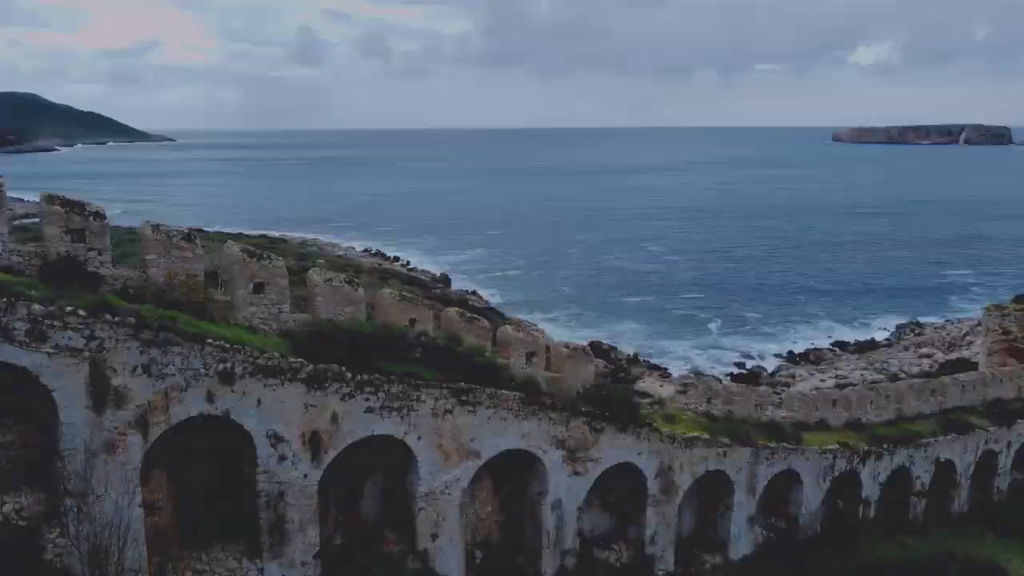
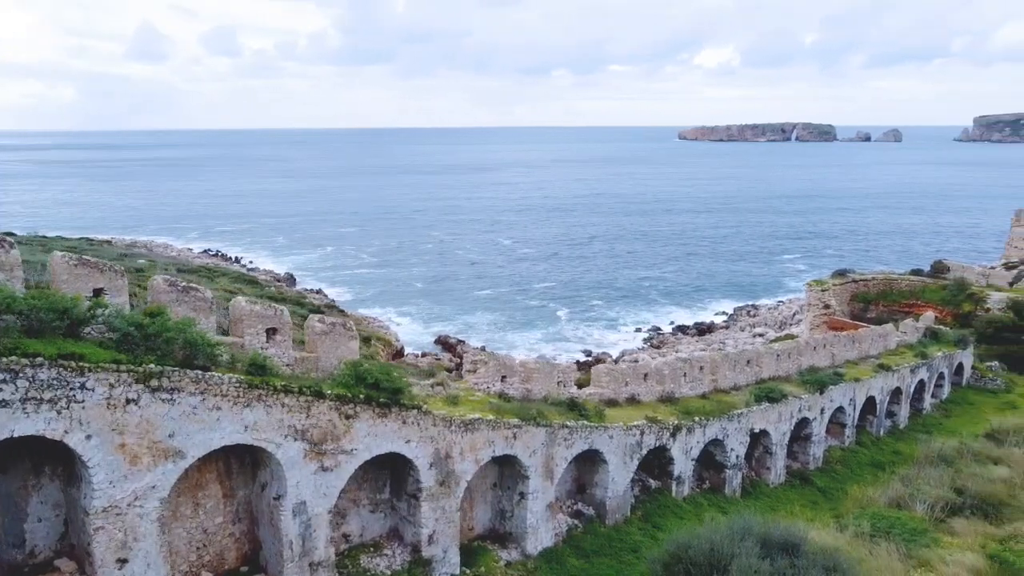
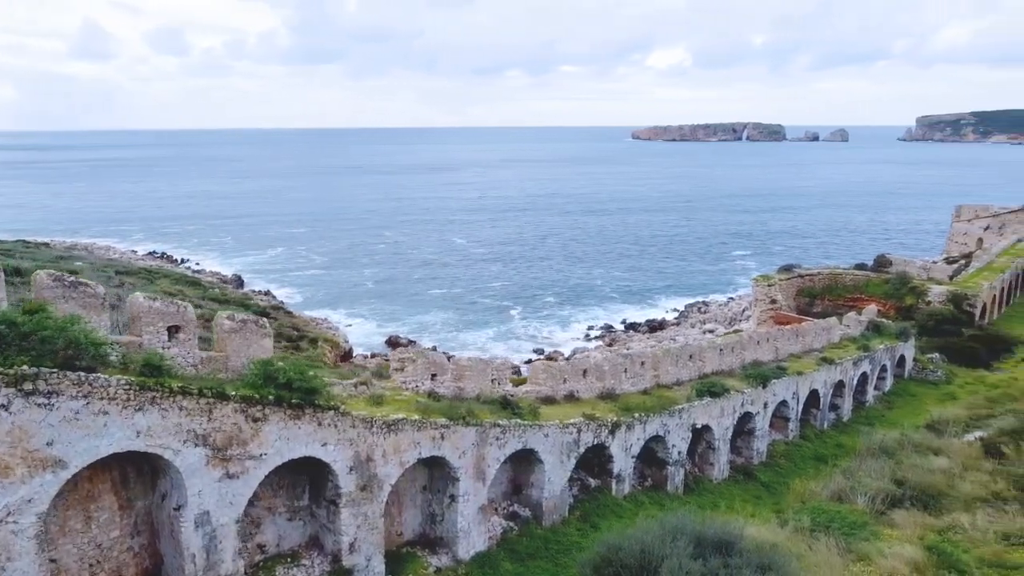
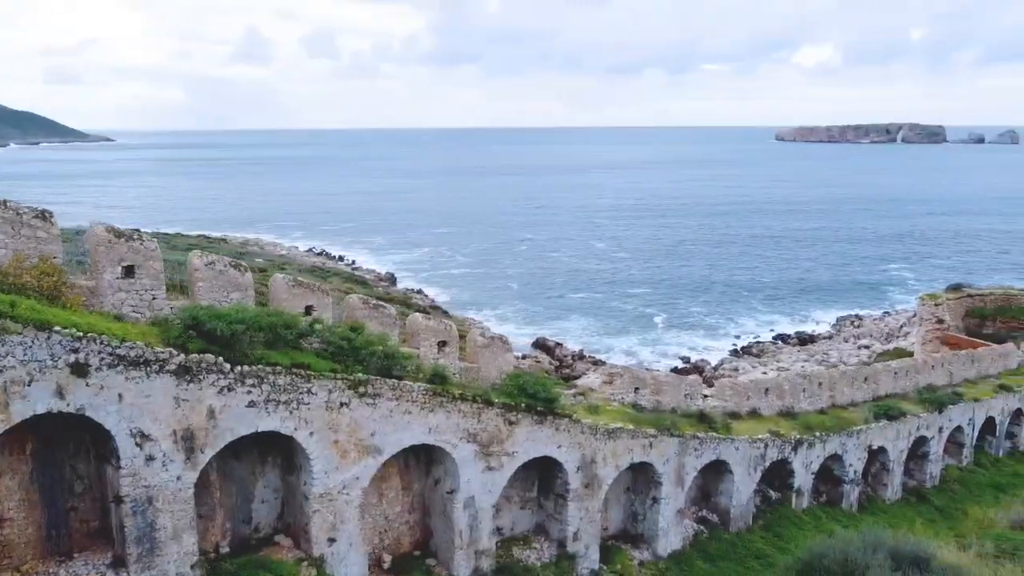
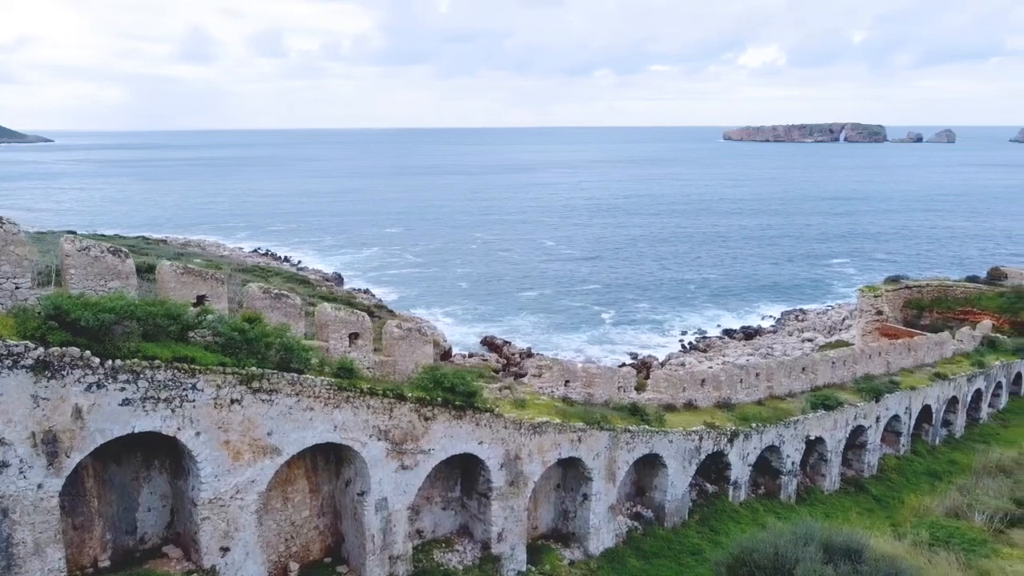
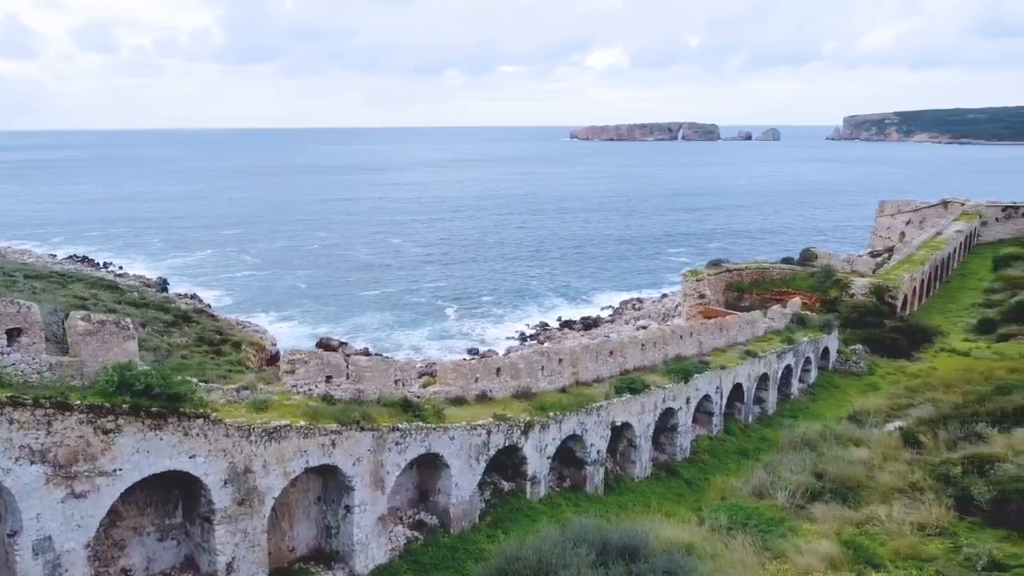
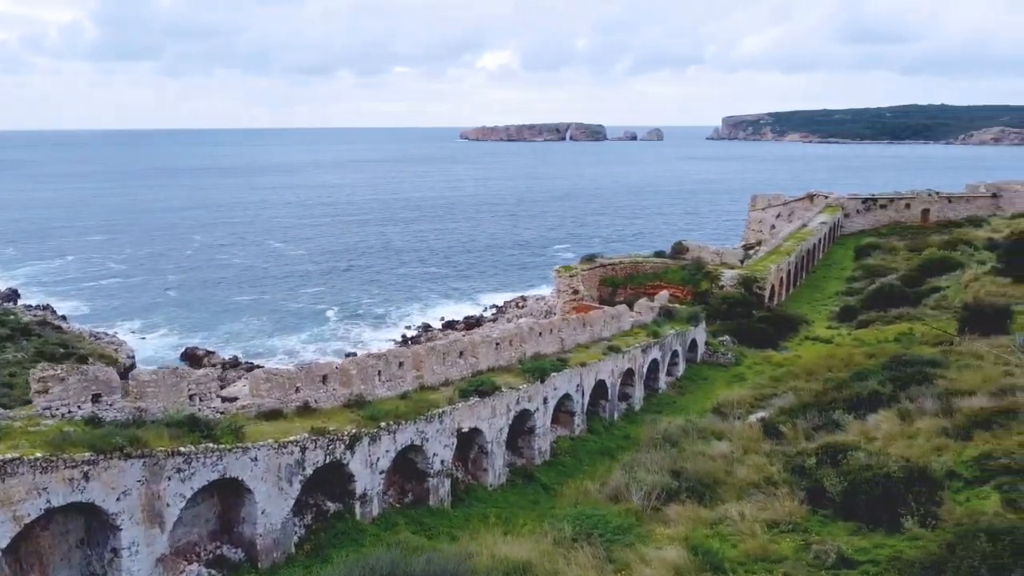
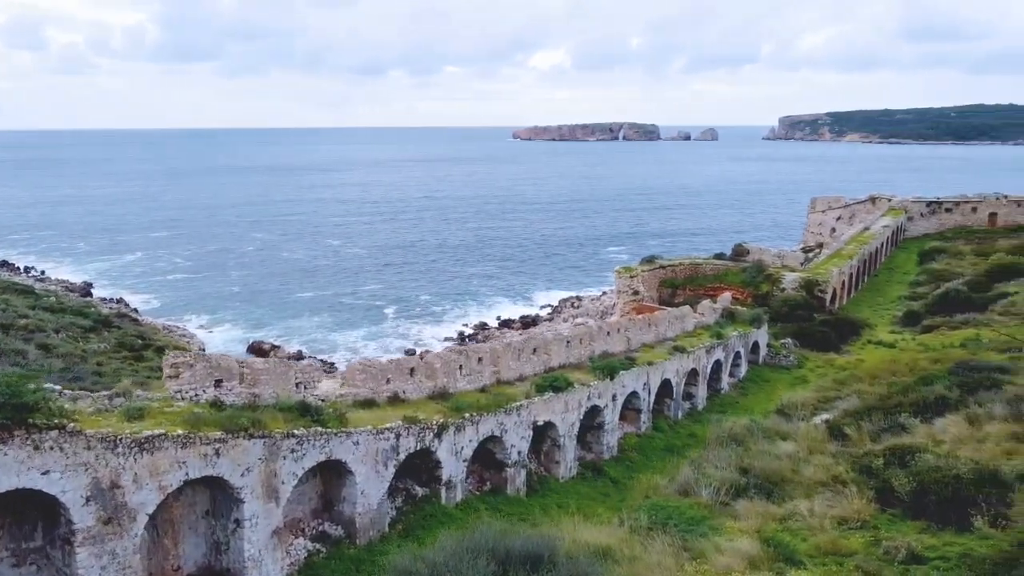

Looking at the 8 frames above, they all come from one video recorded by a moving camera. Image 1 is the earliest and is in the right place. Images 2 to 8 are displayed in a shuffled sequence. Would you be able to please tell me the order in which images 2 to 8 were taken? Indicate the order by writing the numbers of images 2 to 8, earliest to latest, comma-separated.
4, 5, 2, 3, 6, 8, 7
